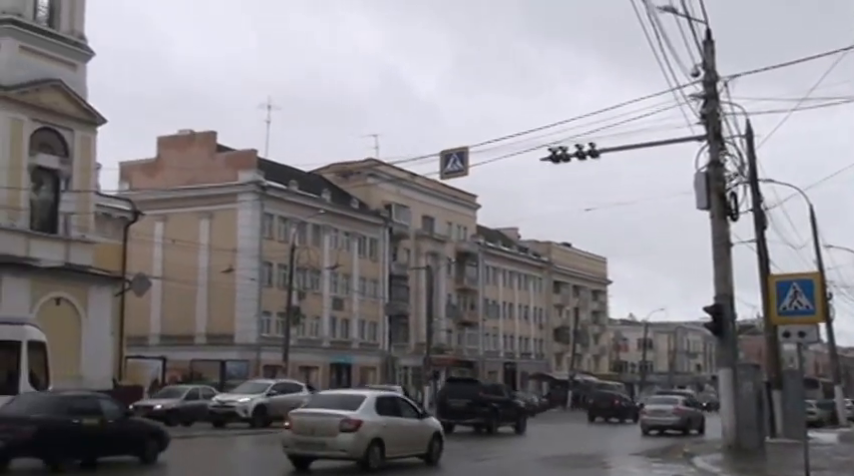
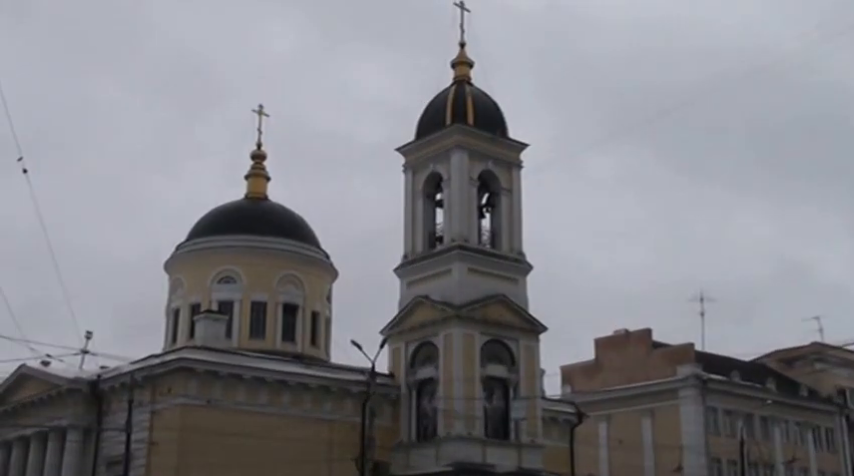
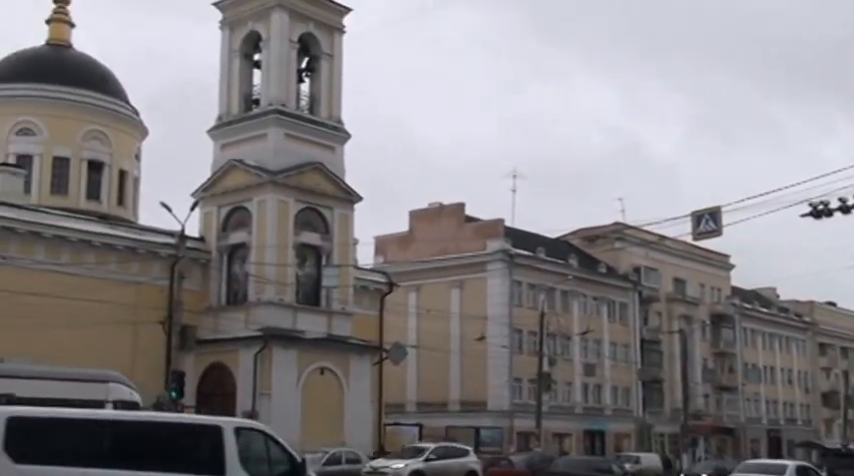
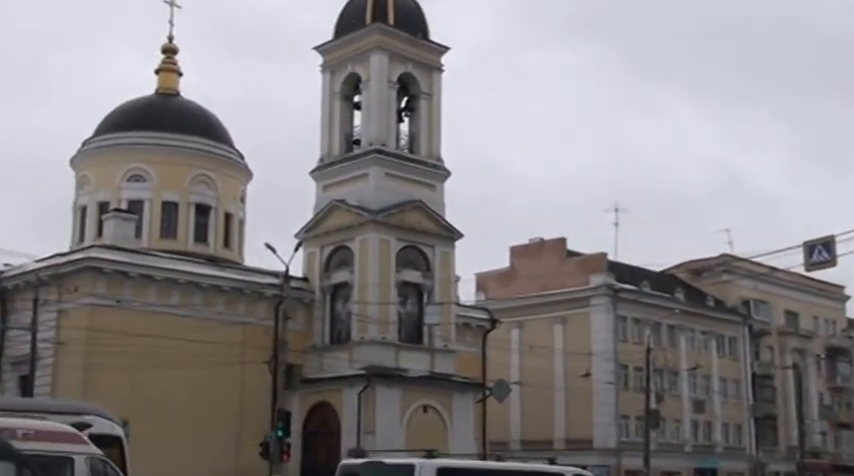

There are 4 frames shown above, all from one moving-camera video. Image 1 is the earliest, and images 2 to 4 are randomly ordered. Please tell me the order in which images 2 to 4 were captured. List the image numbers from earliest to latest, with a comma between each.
3, 4, 2
